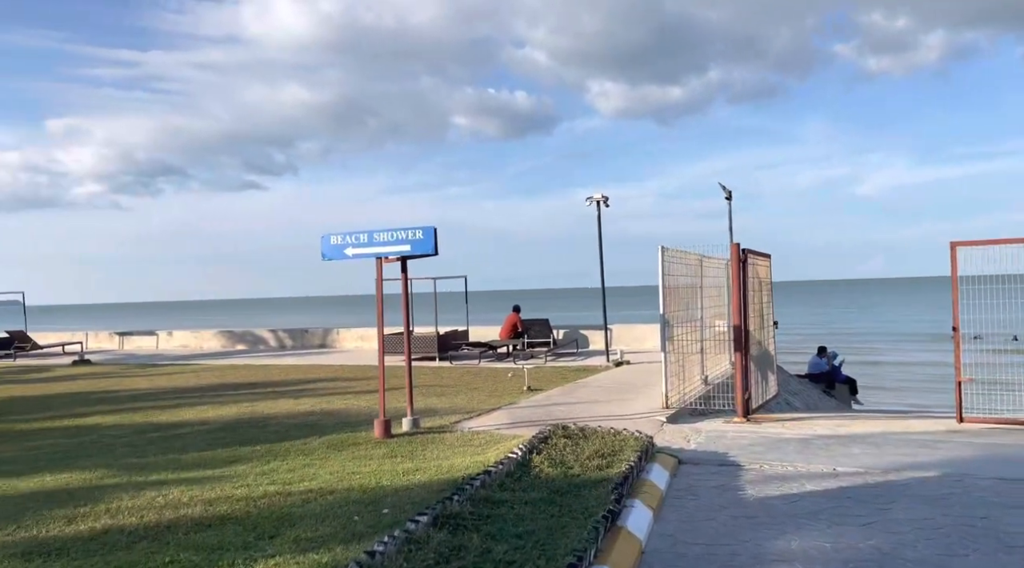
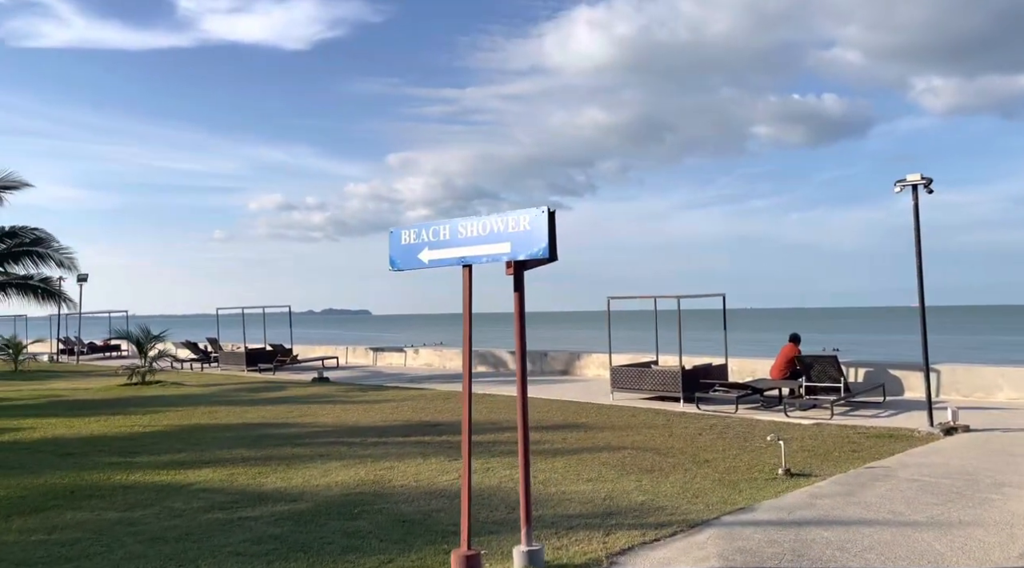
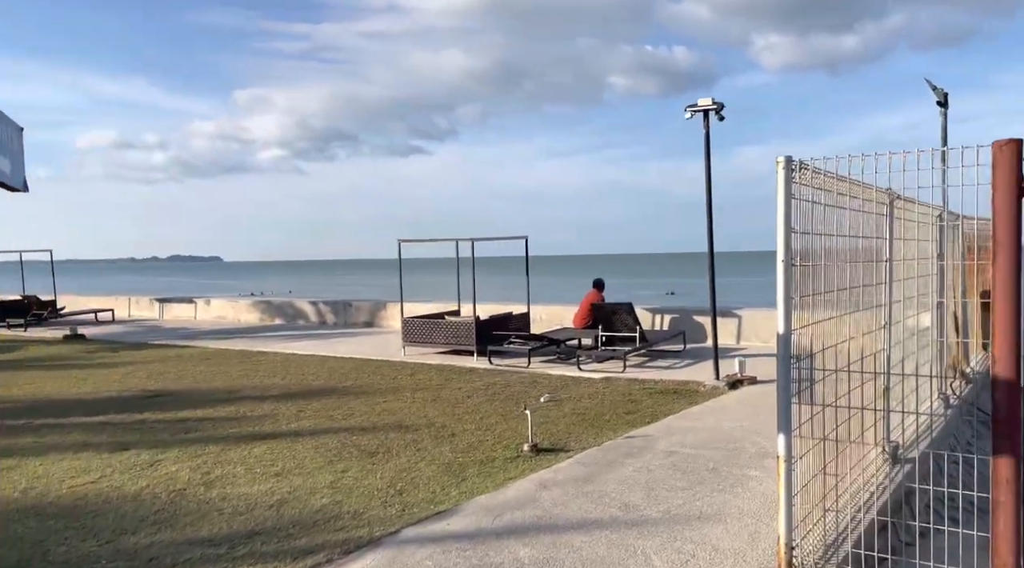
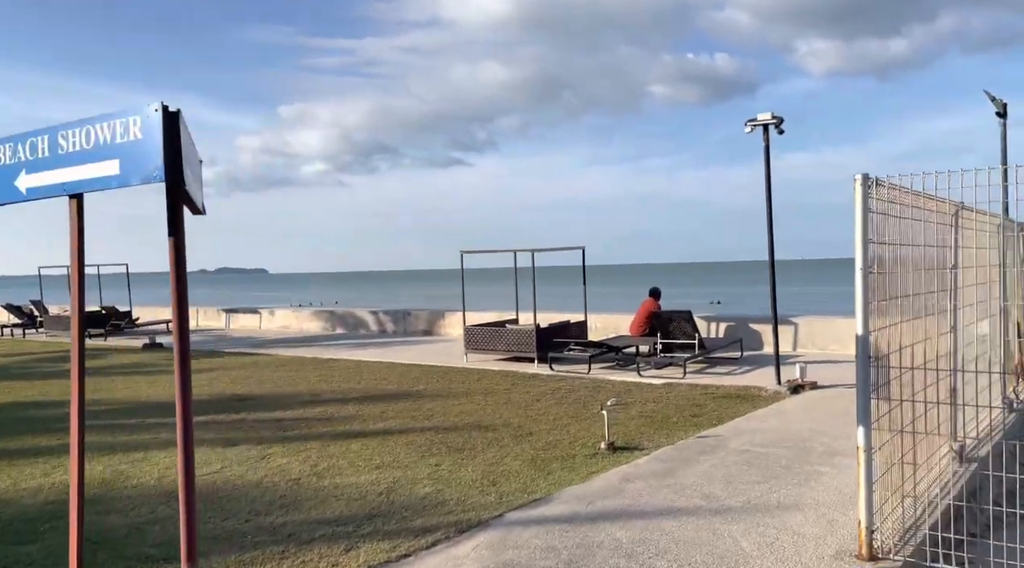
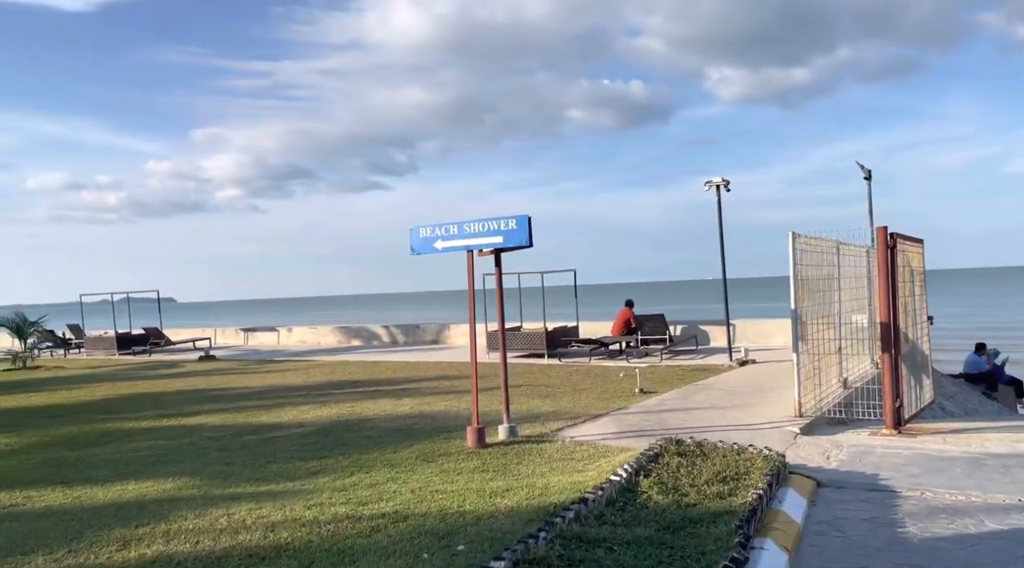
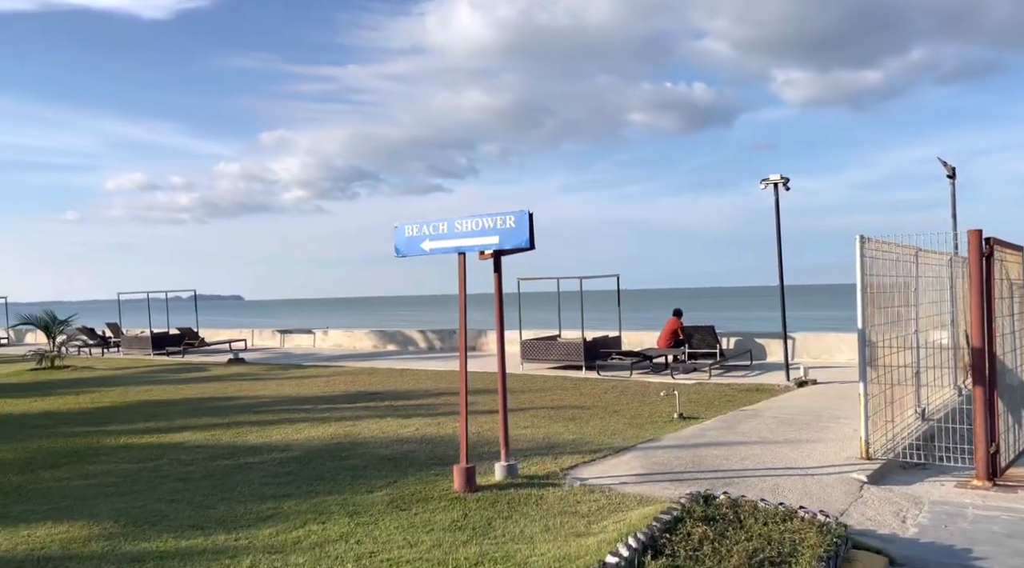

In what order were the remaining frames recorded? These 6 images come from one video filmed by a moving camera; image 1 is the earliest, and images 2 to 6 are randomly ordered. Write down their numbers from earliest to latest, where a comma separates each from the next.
5, 6, 2, 4, 3
